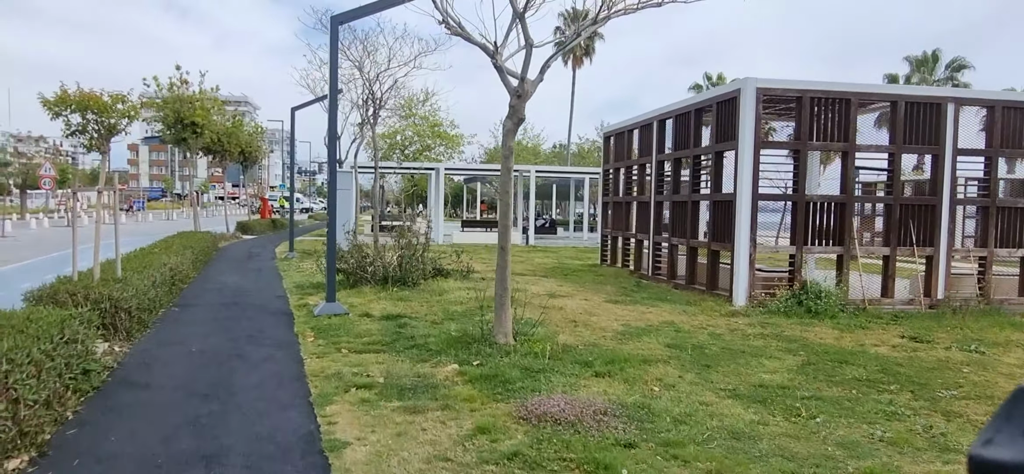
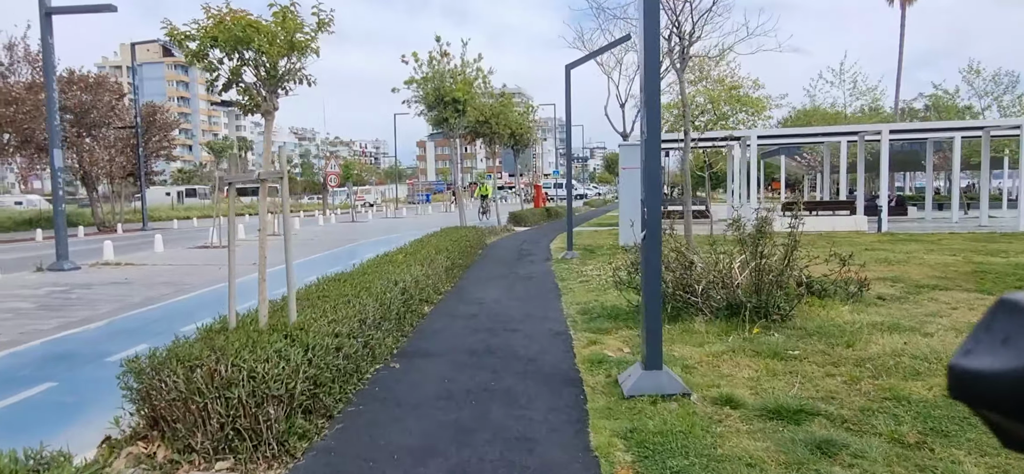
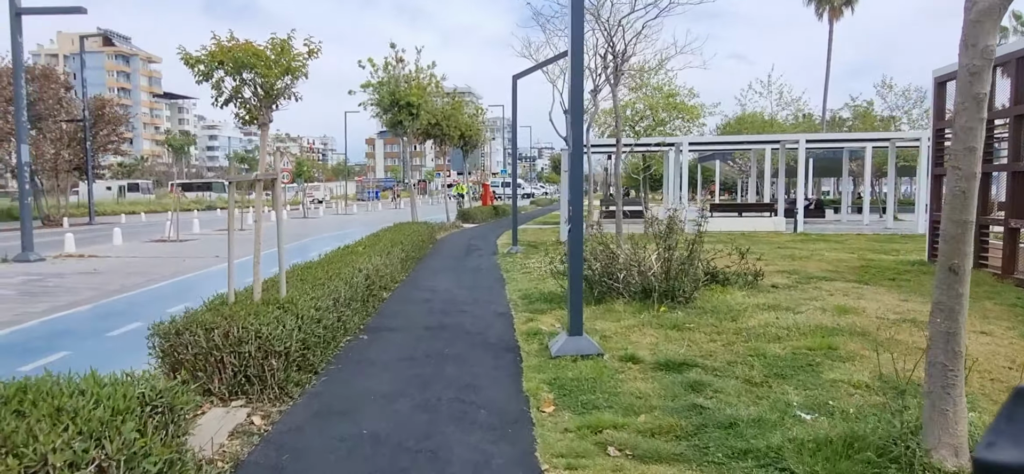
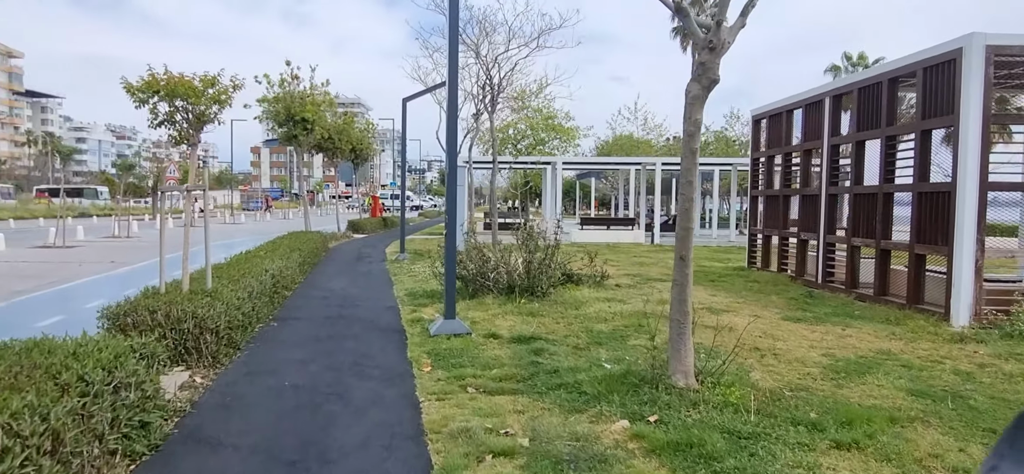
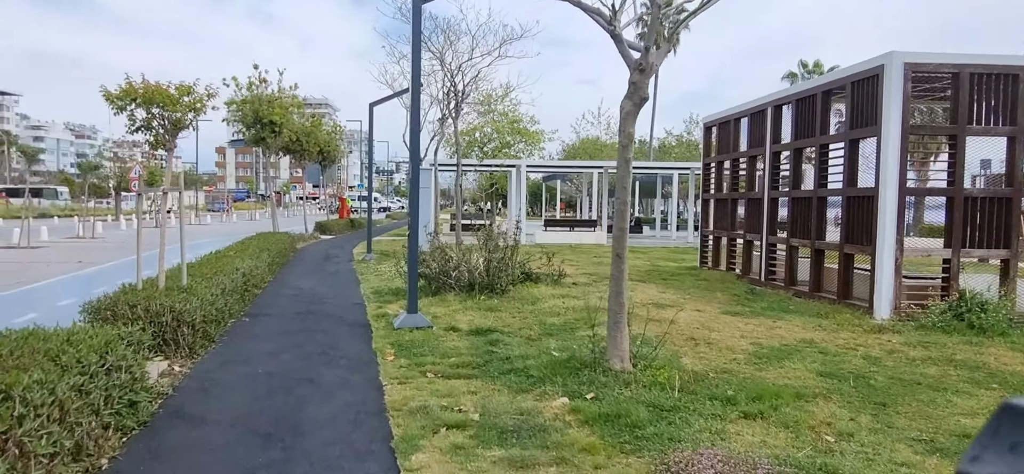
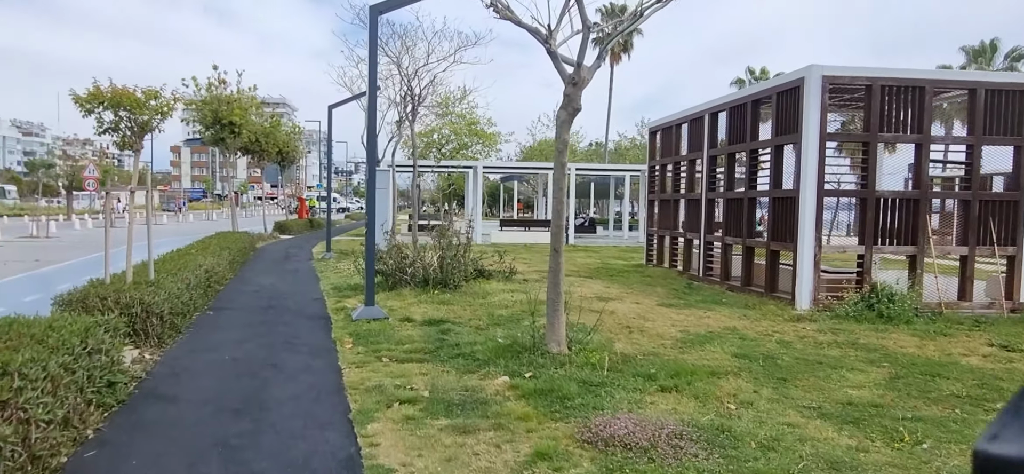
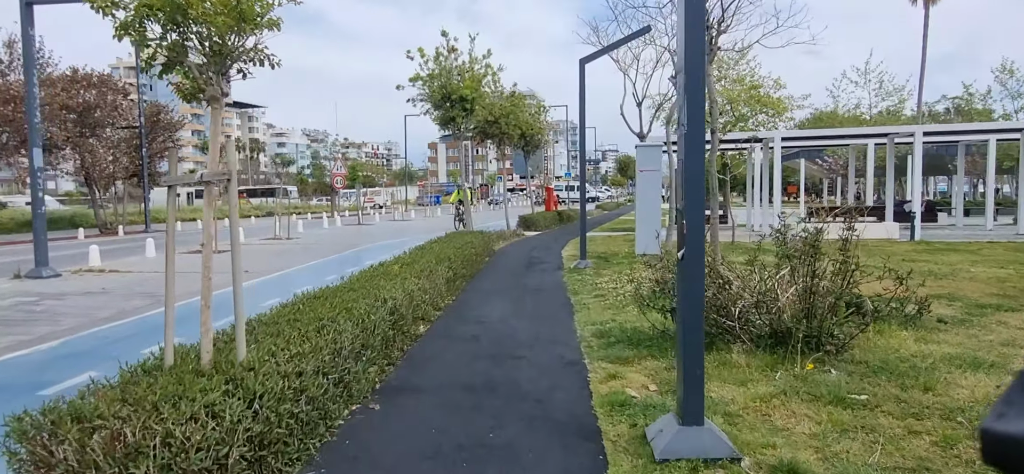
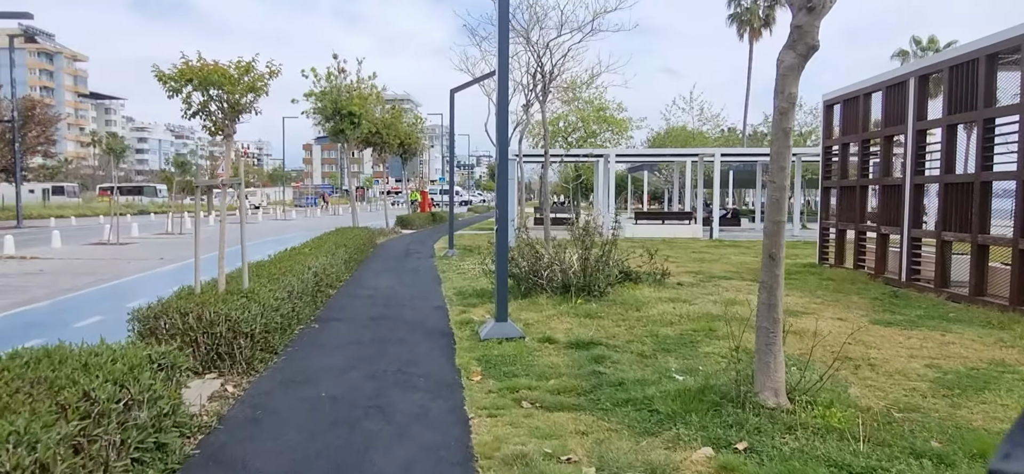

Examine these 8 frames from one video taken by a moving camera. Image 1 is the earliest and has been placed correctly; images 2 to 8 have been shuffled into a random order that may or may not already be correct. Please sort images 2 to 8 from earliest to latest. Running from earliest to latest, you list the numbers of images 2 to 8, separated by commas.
6, 5, 4, 8, 3, 2, 7
